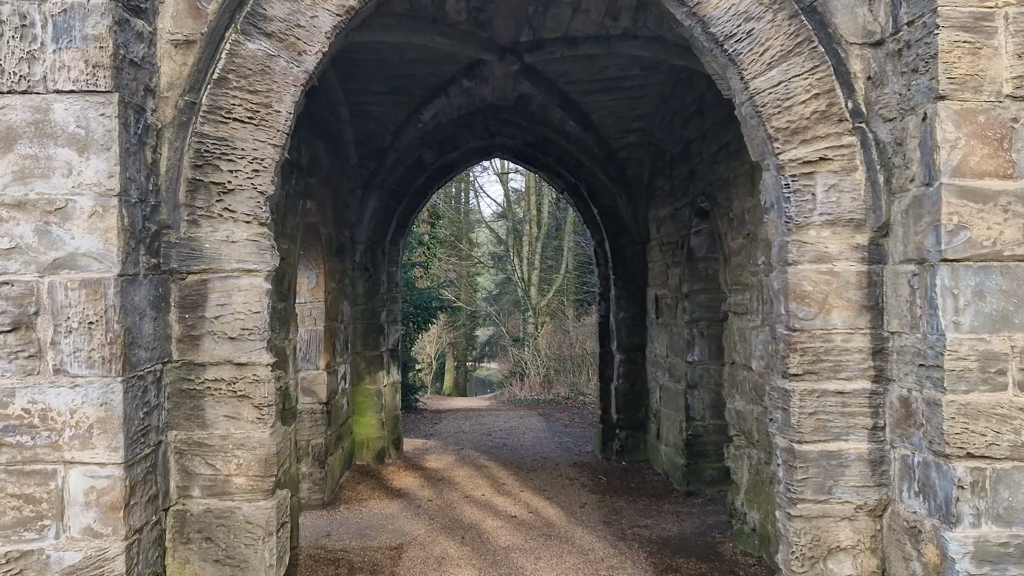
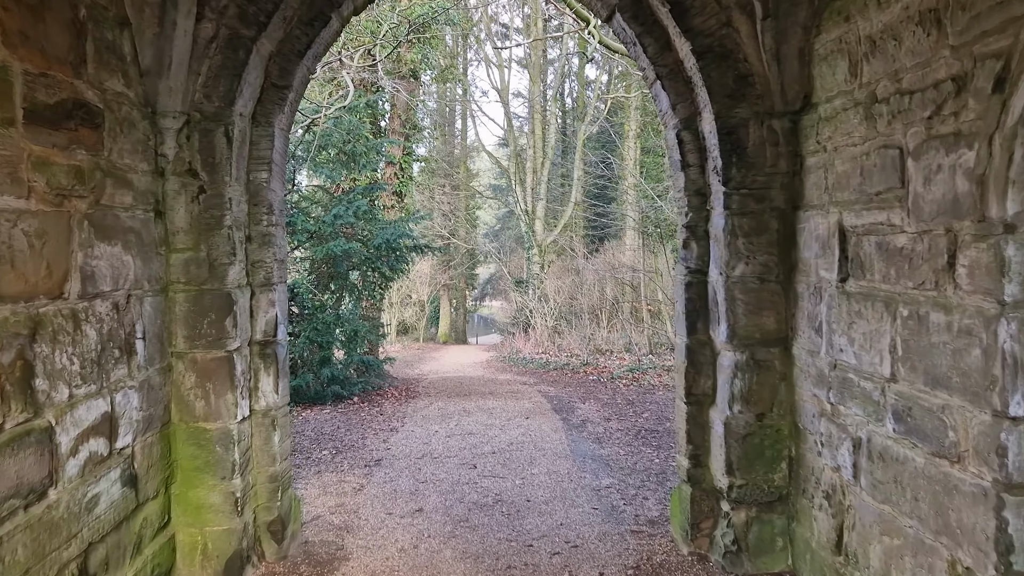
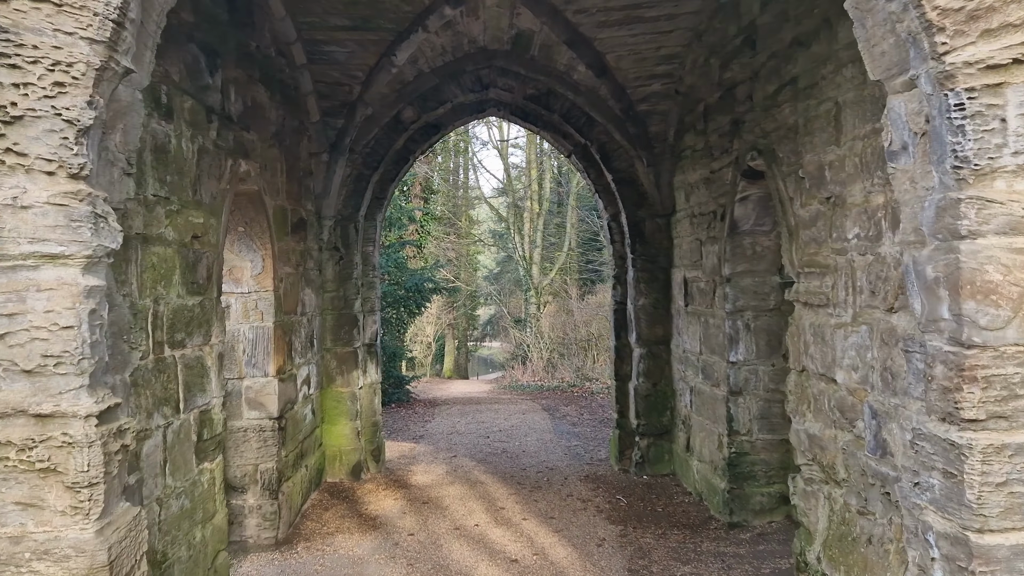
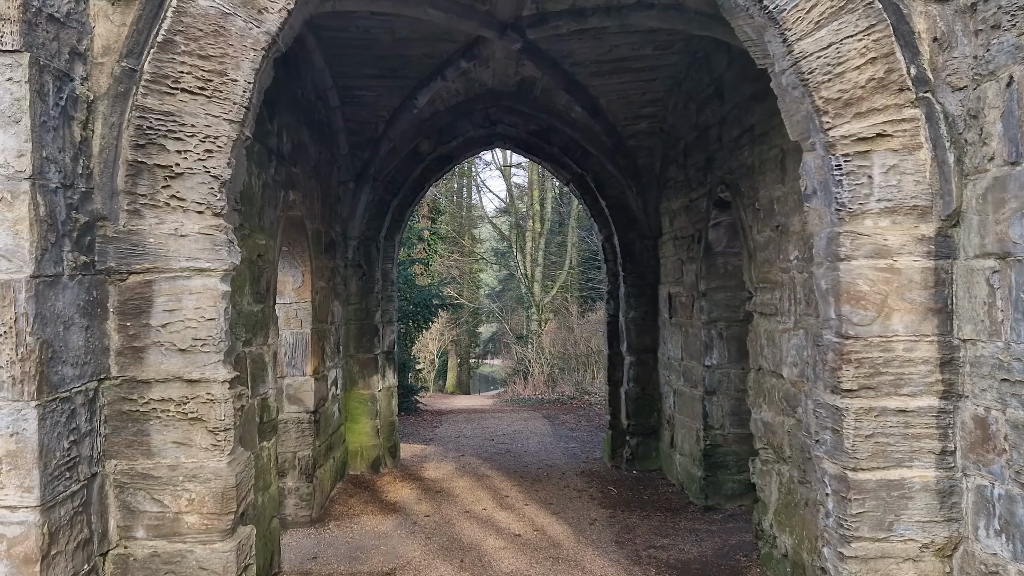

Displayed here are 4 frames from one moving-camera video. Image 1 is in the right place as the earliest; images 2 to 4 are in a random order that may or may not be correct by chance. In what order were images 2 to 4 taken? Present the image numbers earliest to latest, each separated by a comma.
4, 3, 2
